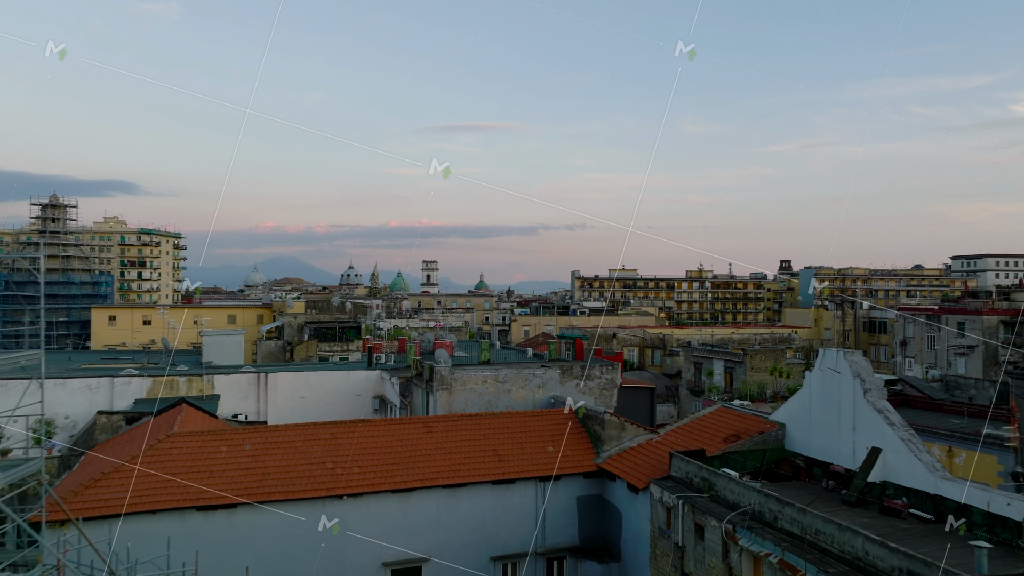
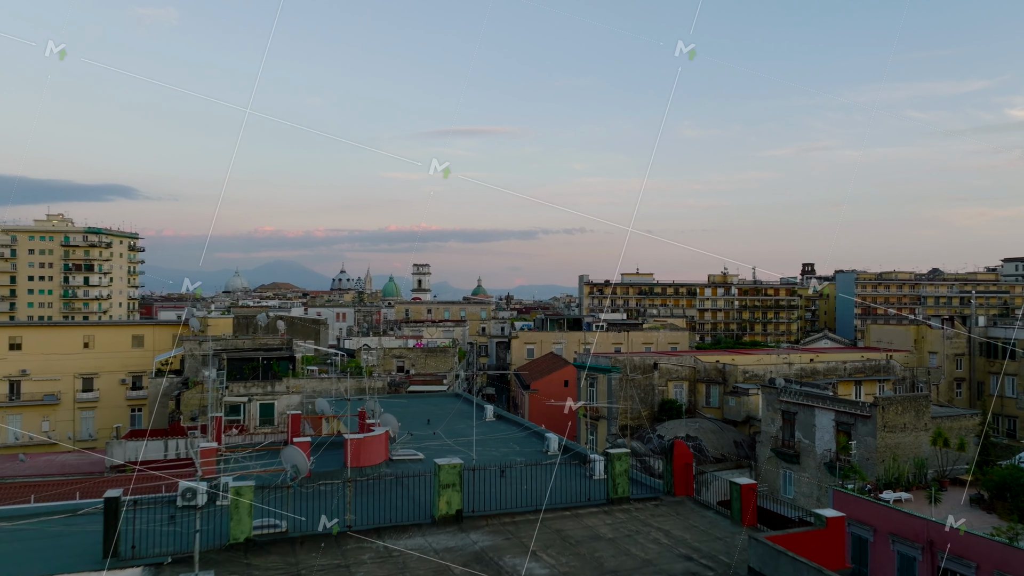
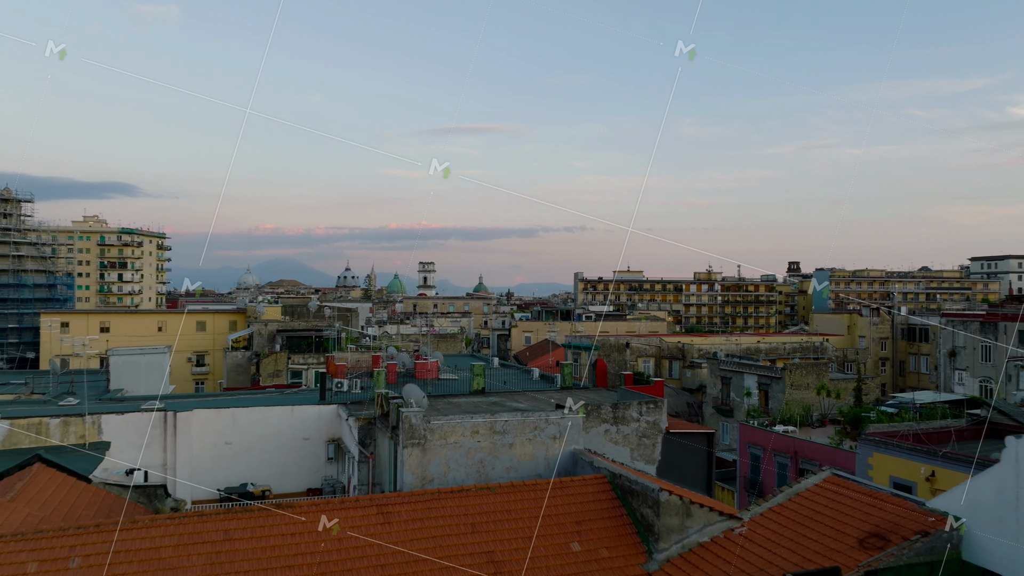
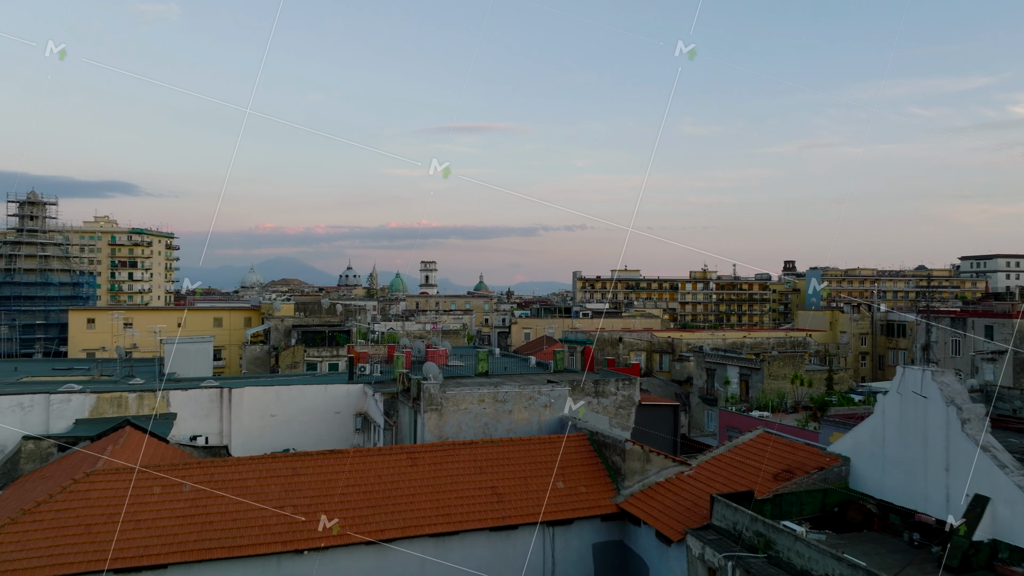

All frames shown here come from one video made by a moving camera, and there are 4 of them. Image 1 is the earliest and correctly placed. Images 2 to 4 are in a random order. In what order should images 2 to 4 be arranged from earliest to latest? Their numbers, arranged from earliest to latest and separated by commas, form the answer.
4, 3, 2
